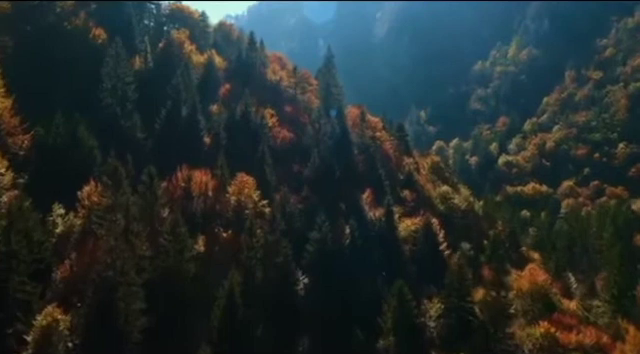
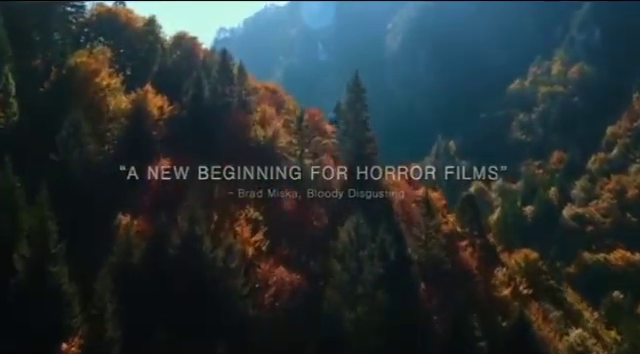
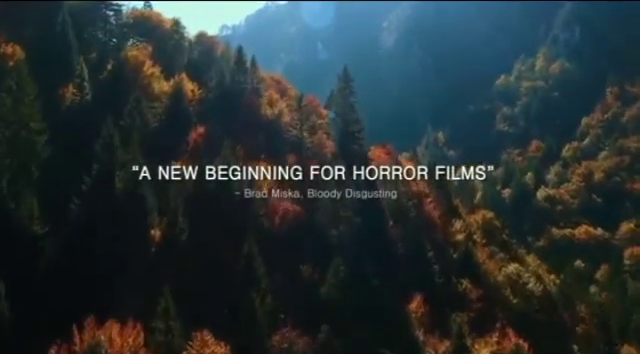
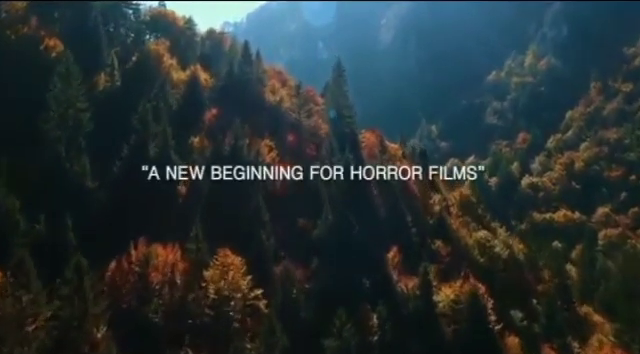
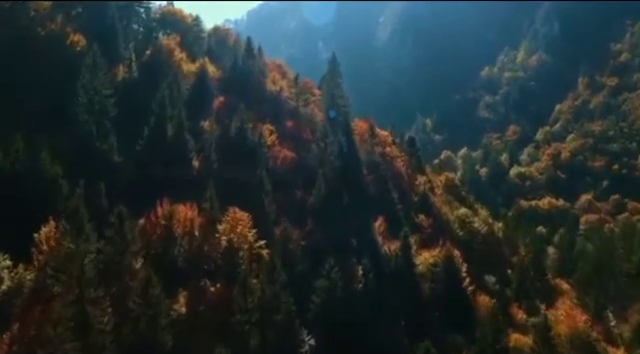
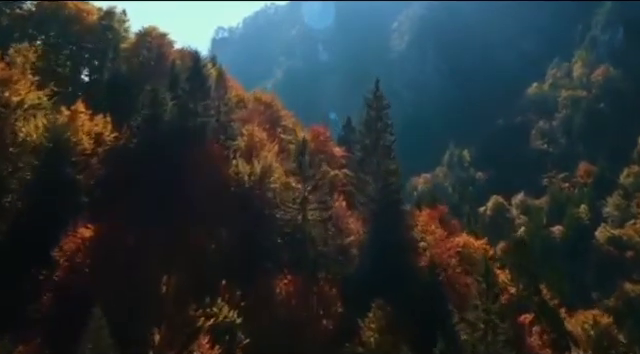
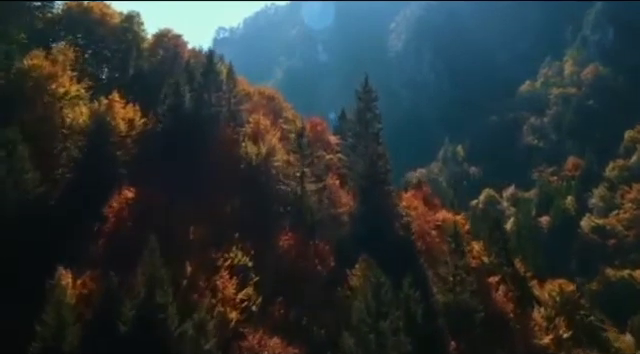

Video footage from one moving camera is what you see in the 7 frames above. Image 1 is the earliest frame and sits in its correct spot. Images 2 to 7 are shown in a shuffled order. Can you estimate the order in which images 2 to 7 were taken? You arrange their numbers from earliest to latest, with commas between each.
5, 4, 3, 2, 7, 6
